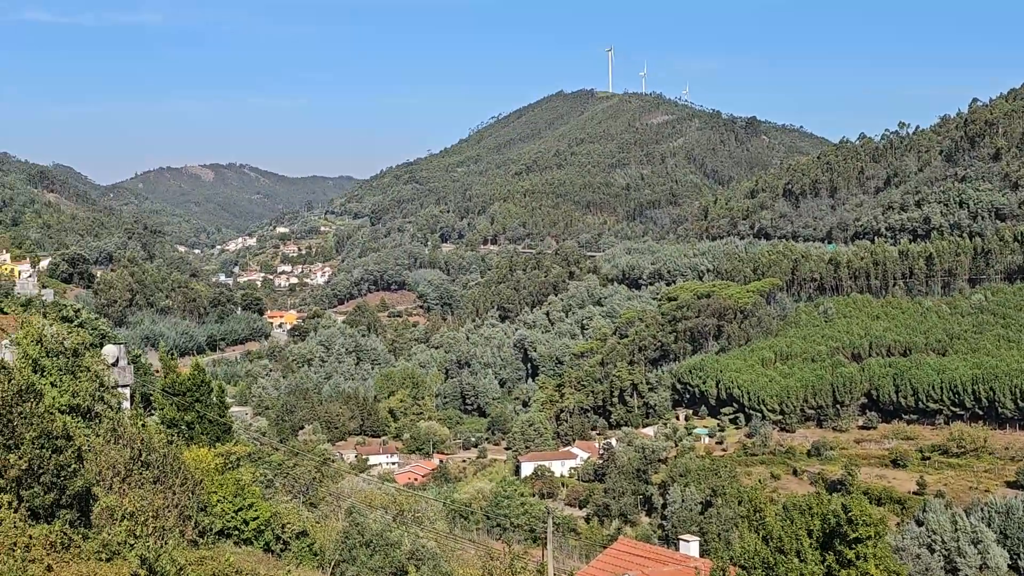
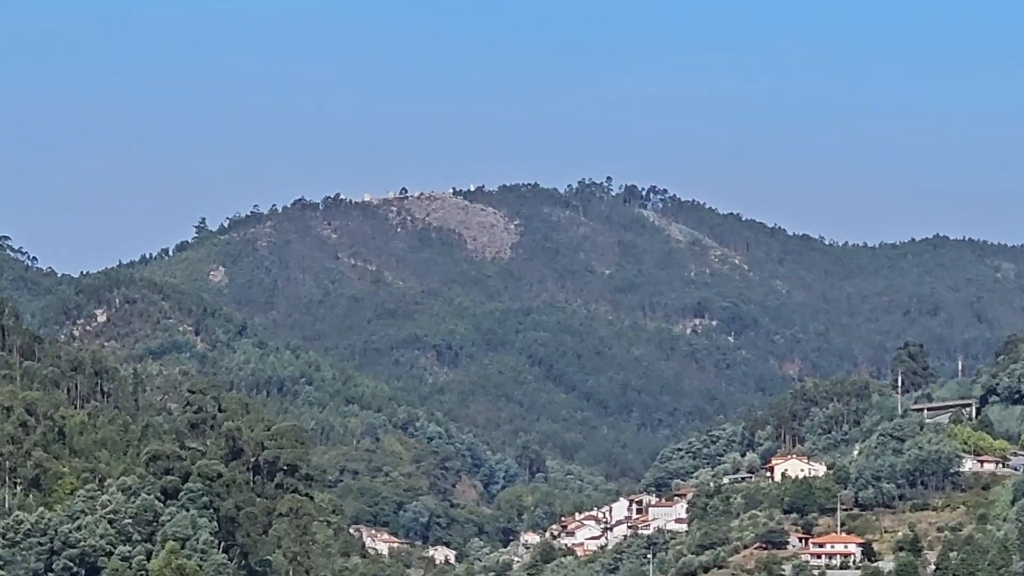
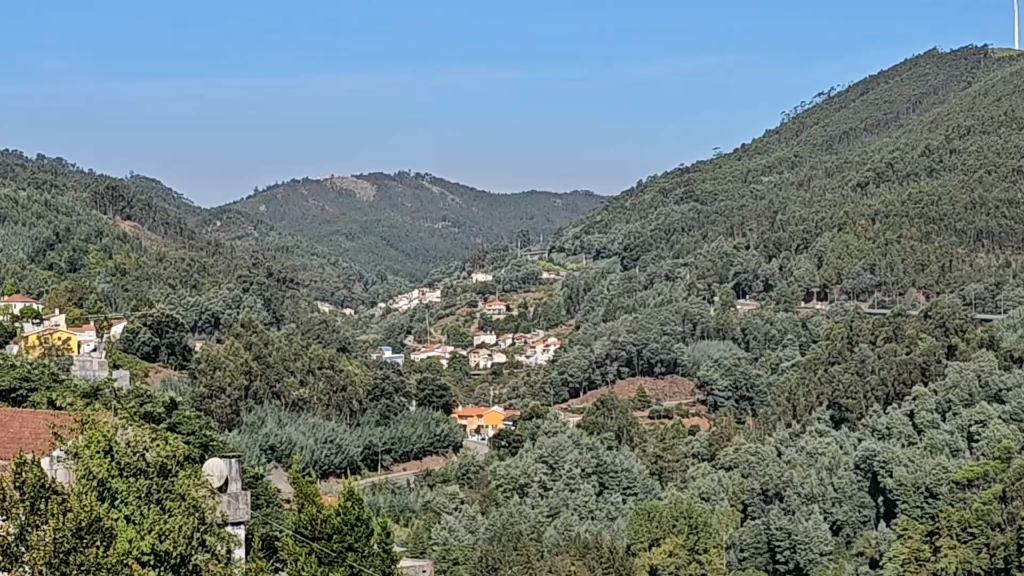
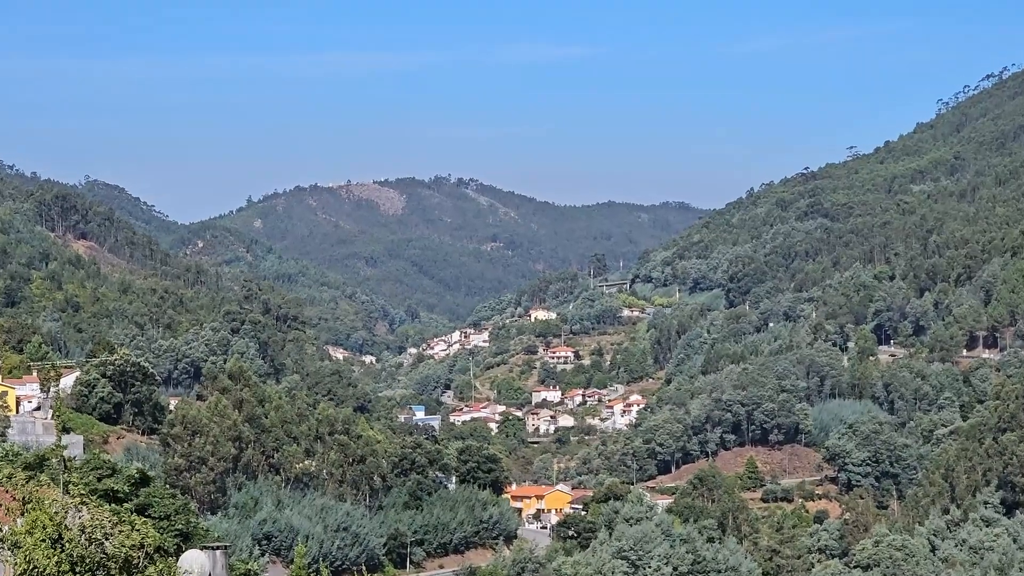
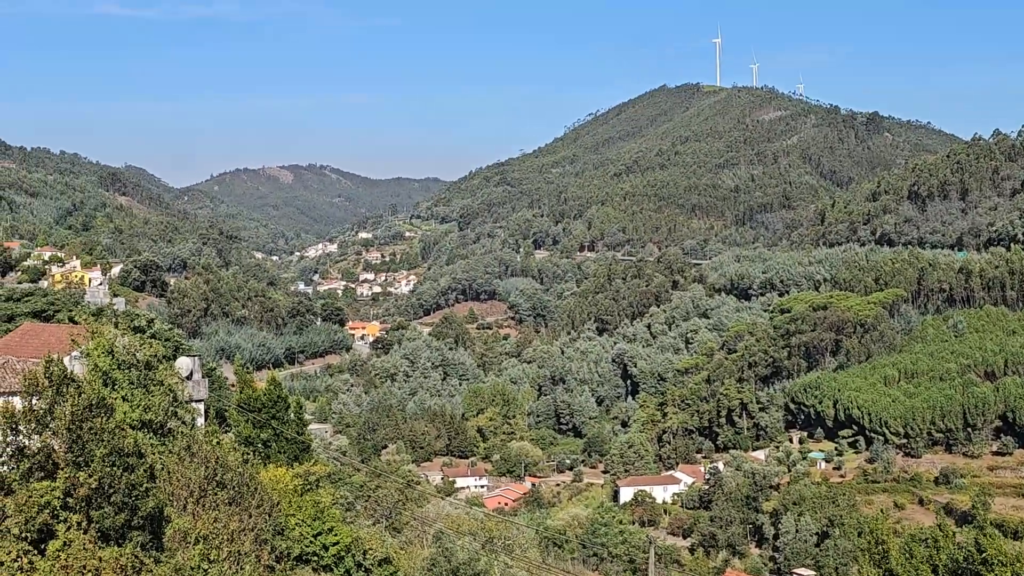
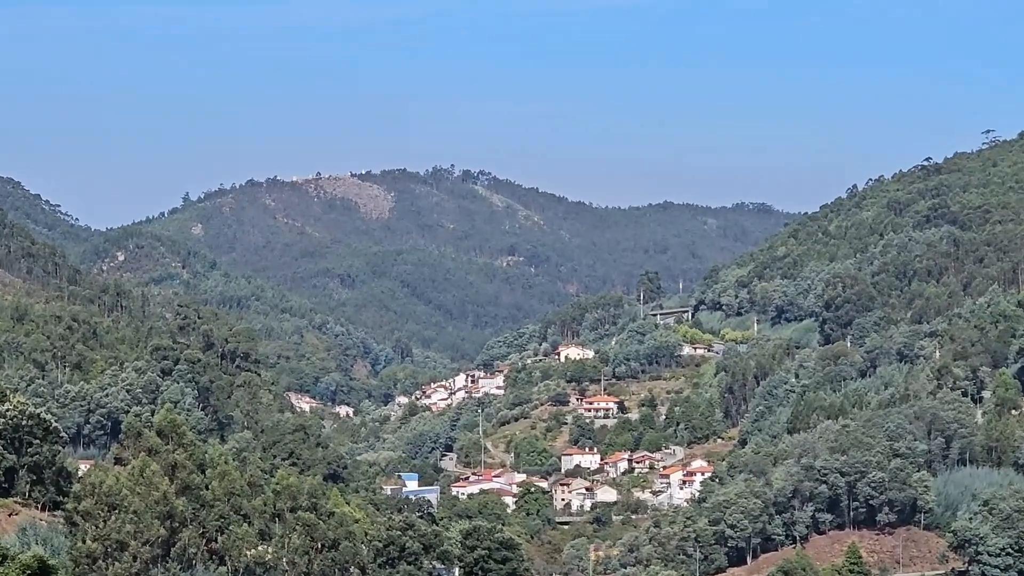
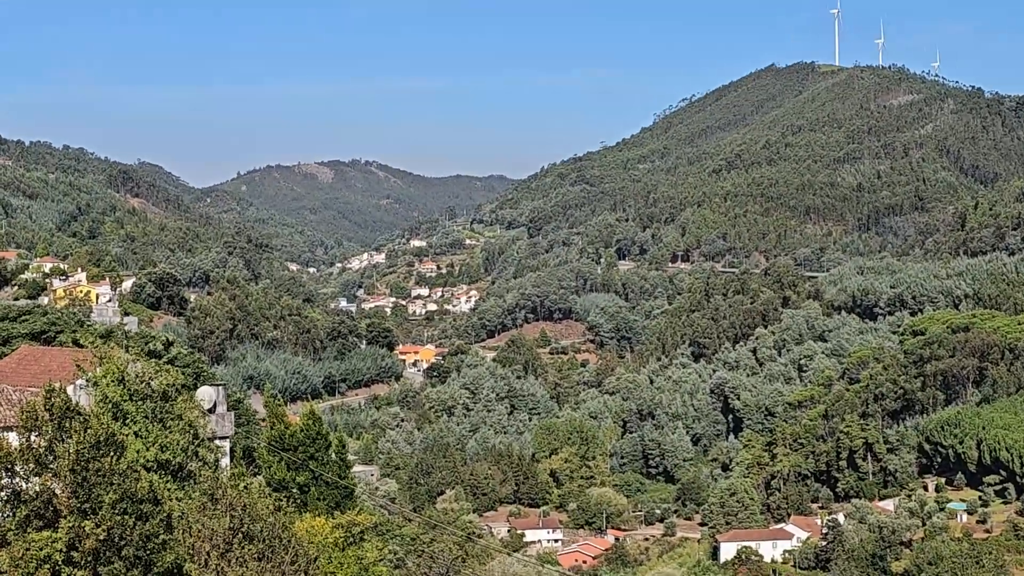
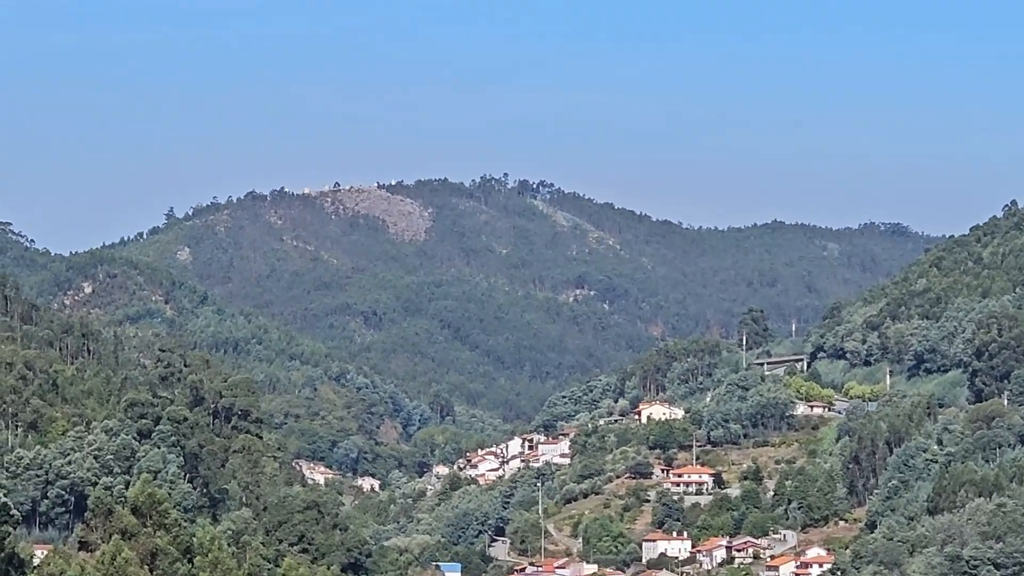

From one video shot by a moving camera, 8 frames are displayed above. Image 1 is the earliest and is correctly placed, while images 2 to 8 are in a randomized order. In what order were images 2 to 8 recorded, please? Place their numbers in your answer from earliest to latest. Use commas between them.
5, 7, 3, 4, 6, 8, 2
